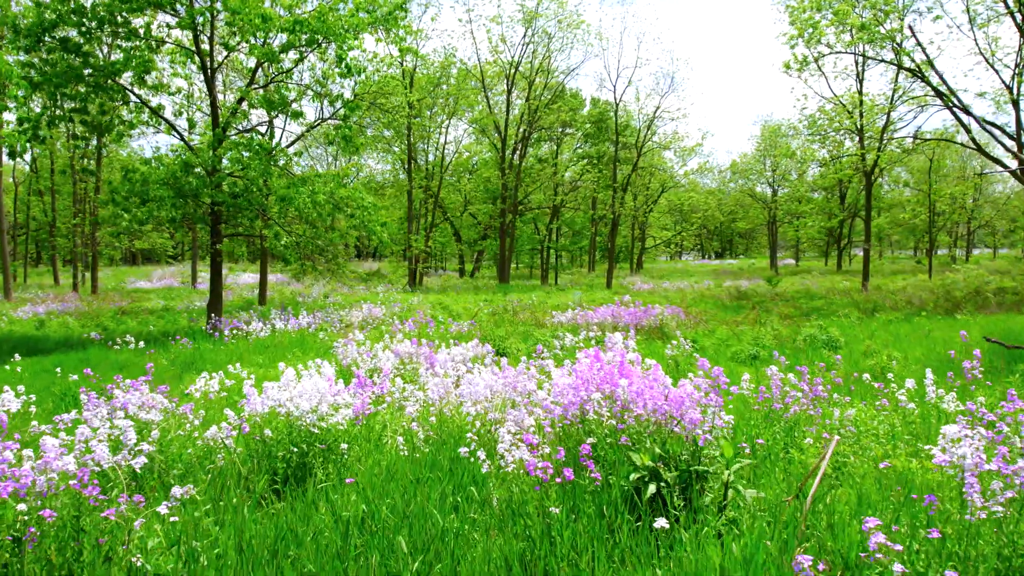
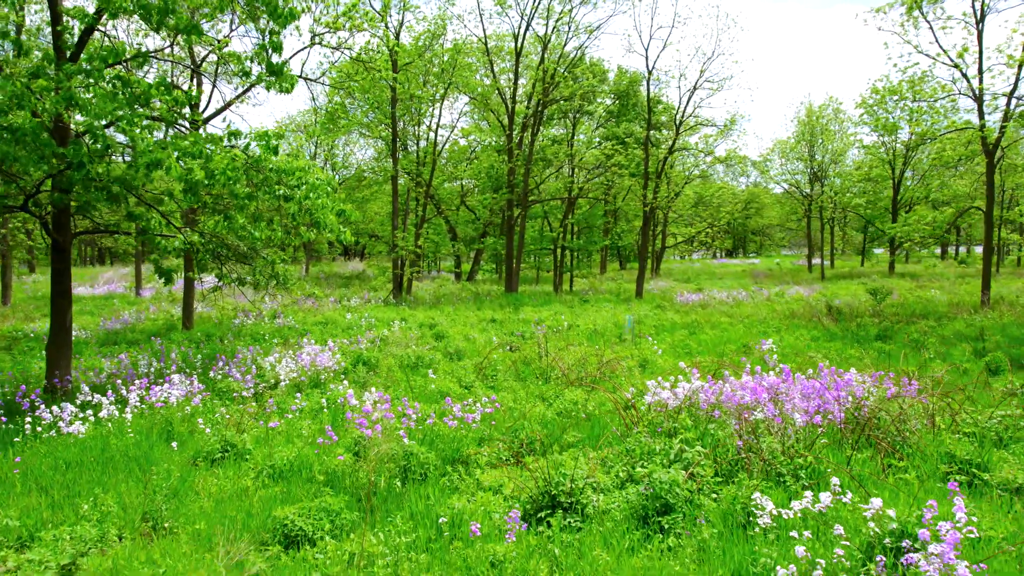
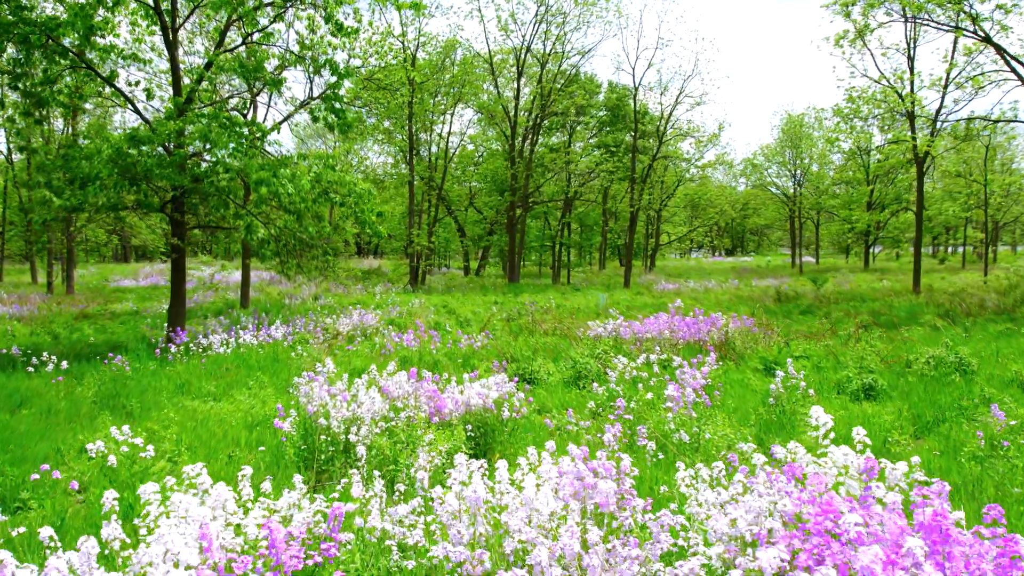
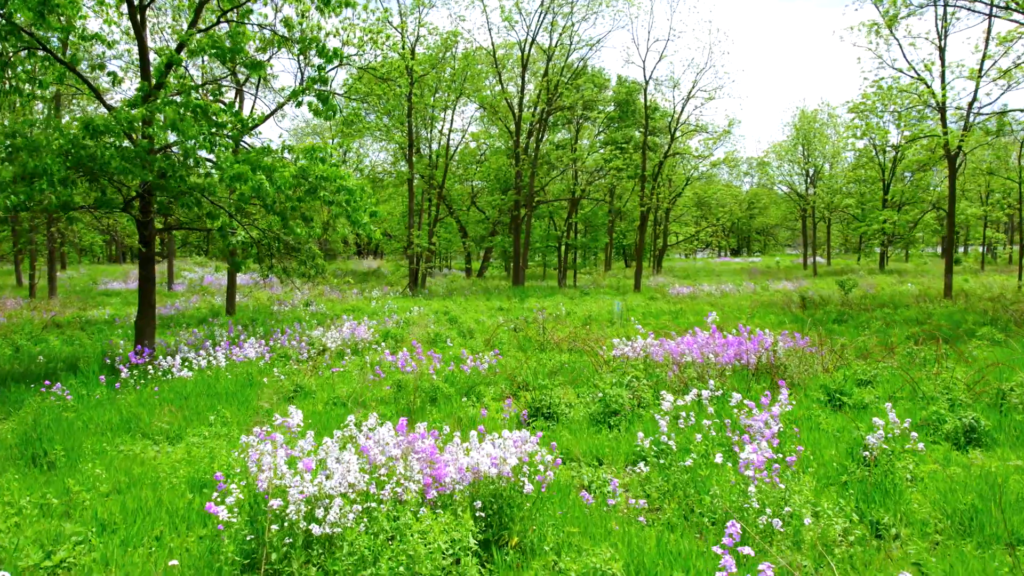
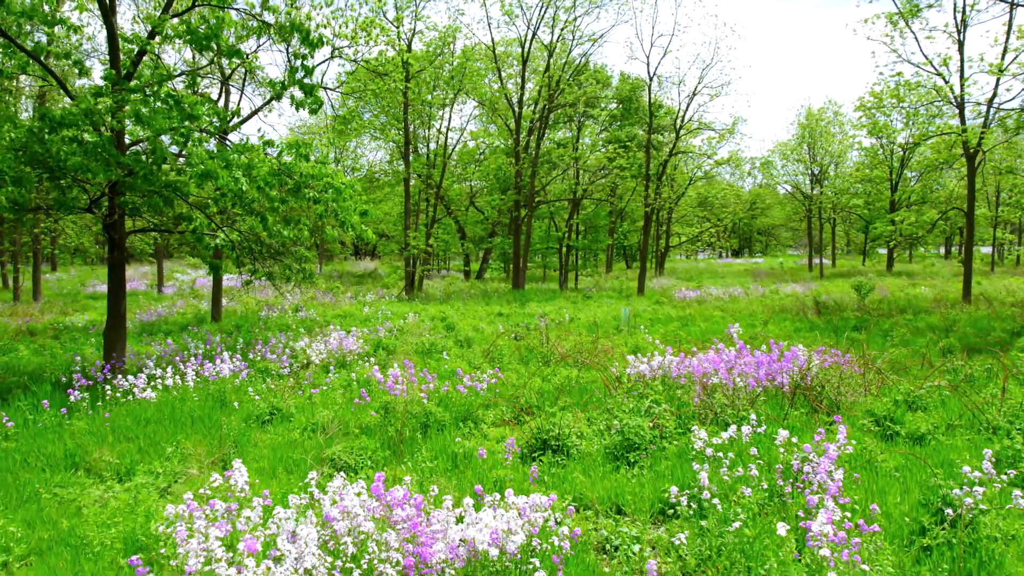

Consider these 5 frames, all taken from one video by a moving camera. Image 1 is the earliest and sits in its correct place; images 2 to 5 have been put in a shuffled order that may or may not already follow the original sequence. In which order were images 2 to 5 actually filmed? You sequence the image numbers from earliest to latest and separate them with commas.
3, 4, 5, 2
